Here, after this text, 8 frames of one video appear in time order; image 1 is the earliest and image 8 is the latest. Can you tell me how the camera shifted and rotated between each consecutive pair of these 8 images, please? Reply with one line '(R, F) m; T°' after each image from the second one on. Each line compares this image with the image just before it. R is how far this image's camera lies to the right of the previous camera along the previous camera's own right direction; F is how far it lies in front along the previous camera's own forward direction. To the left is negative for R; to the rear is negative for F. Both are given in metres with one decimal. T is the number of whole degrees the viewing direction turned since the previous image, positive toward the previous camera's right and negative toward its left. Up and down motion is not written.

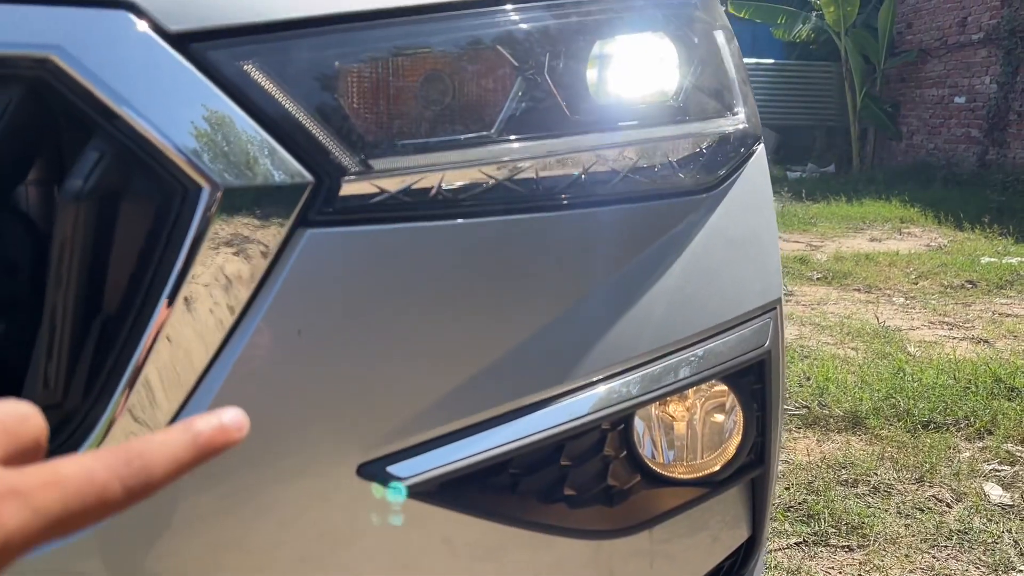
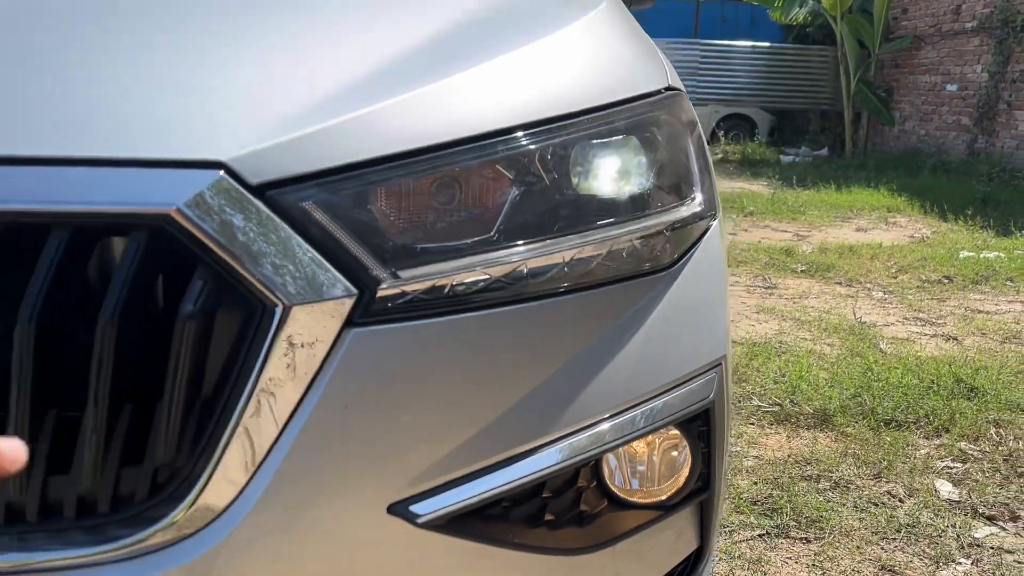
(0.0, -0.2) m; 0°
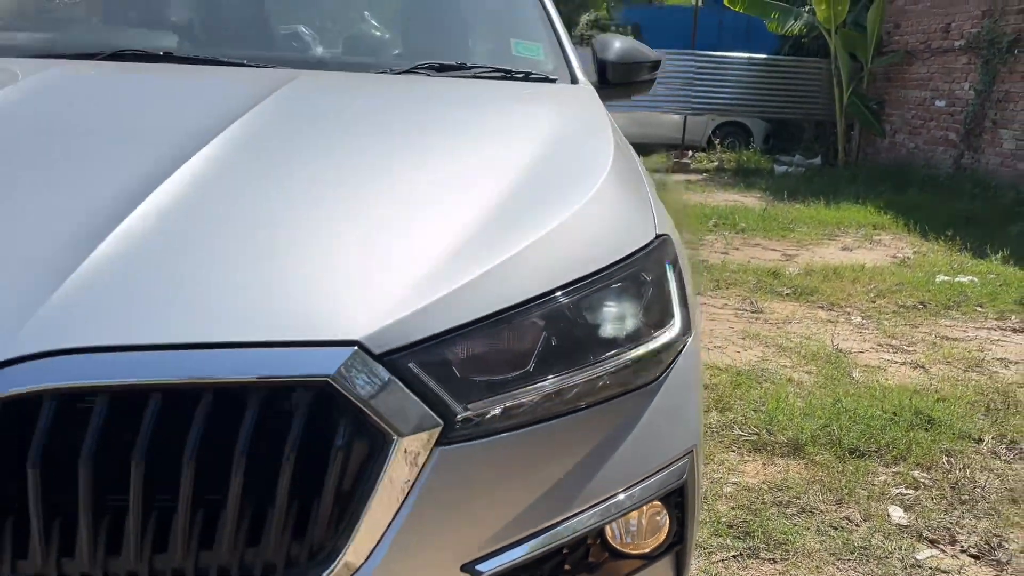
(0.0, -0.3) m; 0°
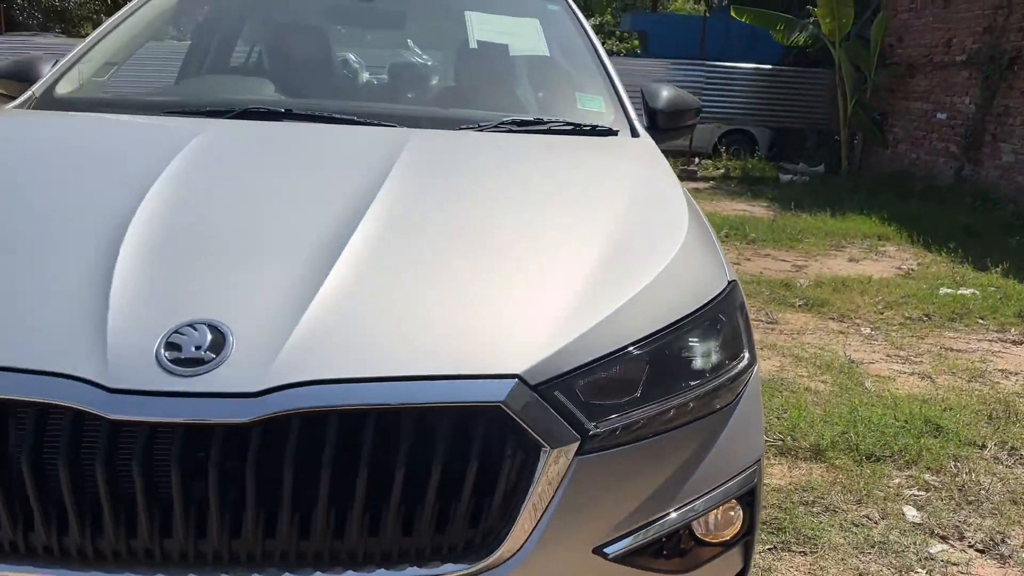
(-0.2, -0.3) m; 0°
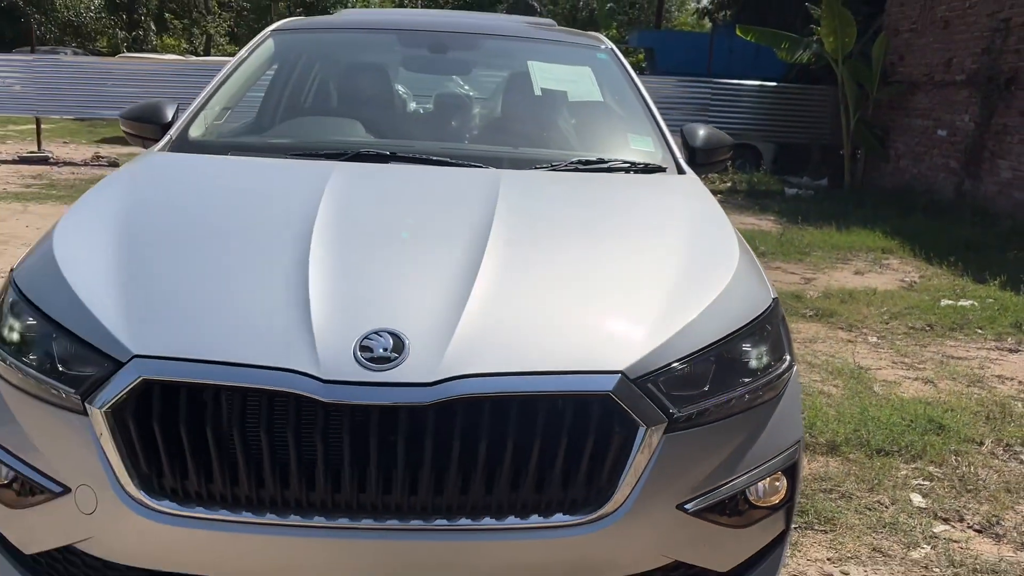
(-0.2, -0.4) m; 0°
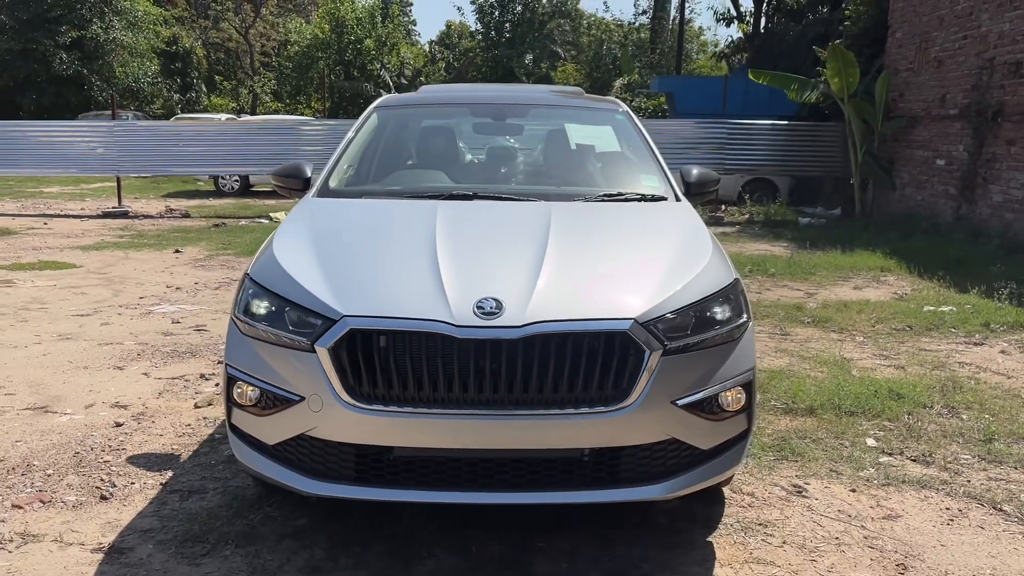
(-0.1, -1.0) m; -2°
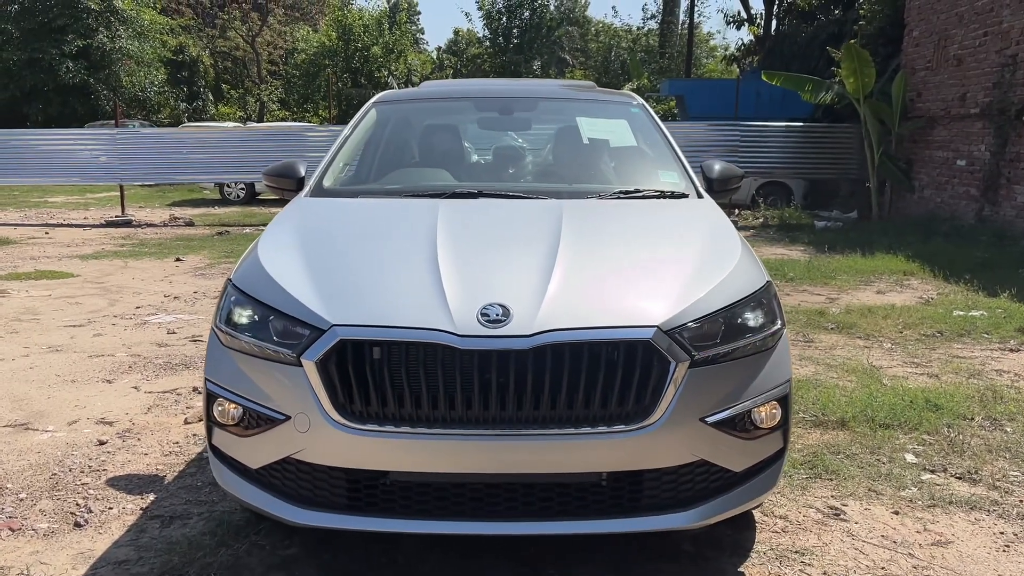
(0.0, +0.3) m; -1°
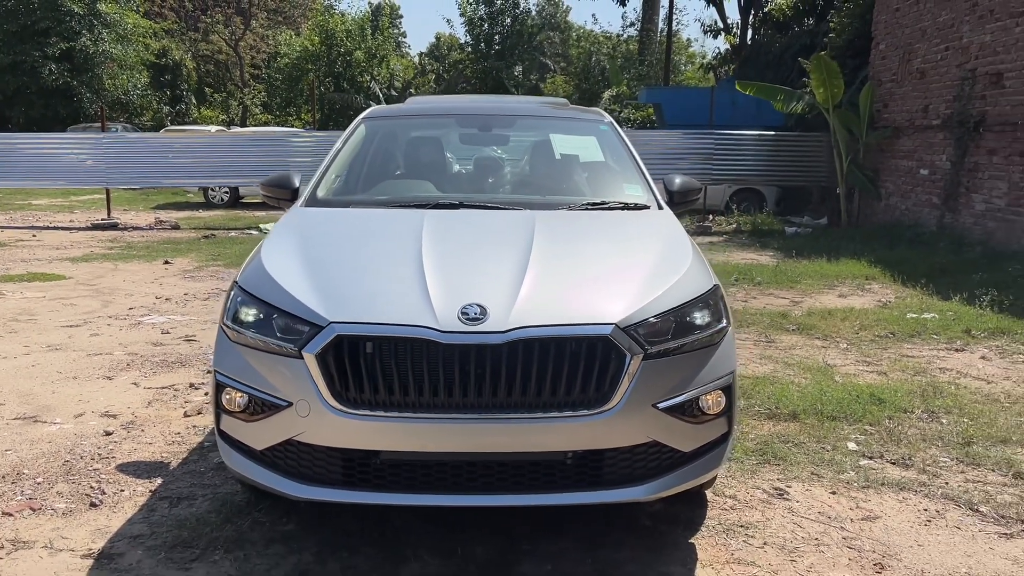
(0.0, -0.3) m; +1°
